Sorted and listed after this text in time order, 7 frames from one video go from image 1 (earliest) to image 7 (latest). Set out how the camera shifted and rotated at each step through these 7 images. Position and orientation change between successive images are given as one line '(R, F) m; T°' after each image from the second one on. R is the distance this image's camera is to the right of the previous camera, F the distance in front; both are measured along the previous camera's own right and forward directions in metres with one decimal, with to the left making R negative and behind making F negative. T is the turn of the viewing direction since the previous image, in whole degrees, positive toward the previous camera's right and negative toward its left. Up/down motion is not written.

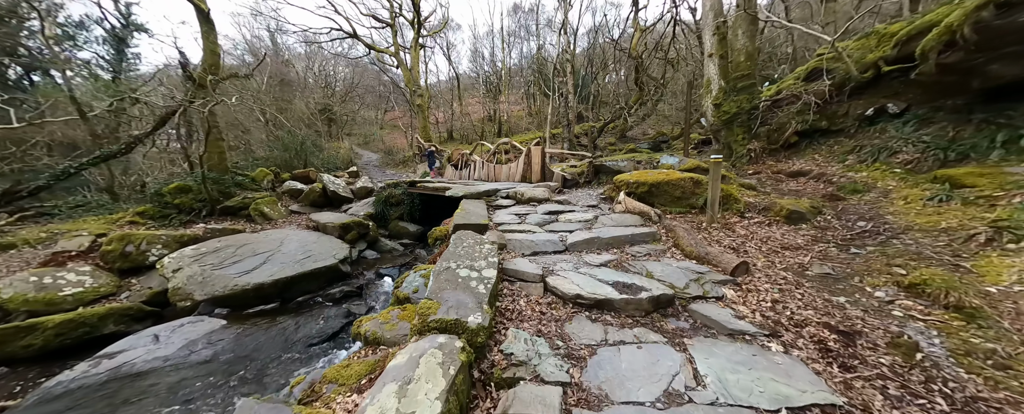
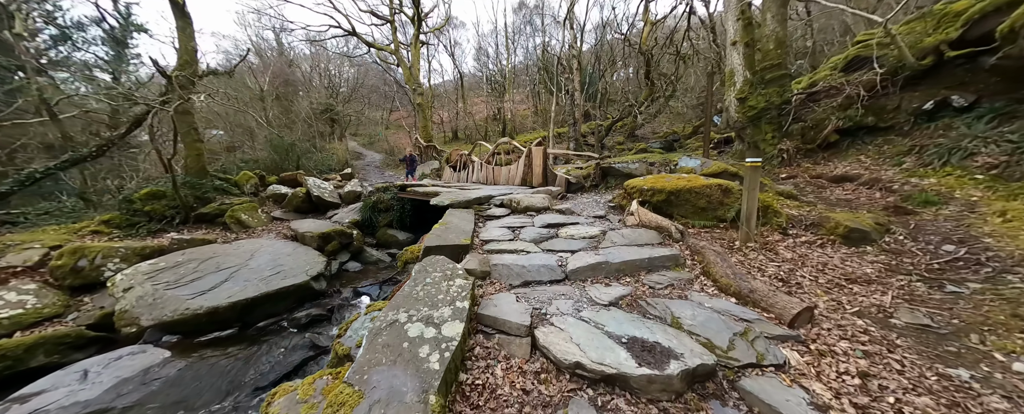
(+0.2, +0.6) m; -1°
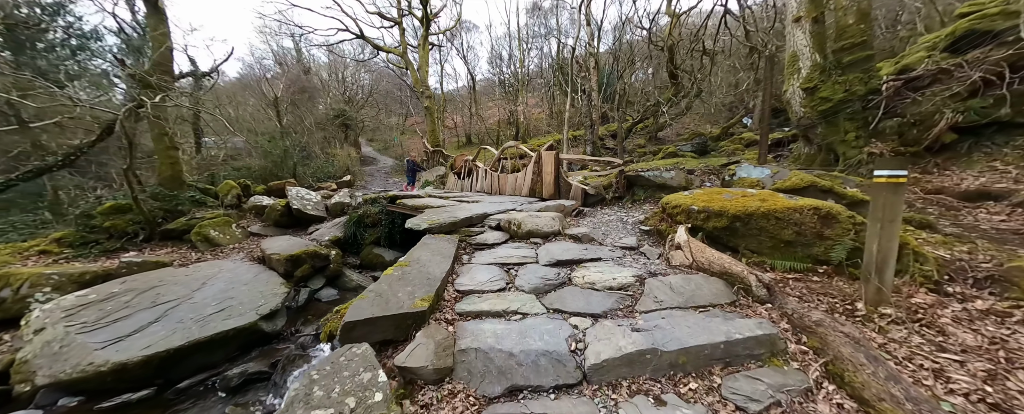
(+0.2, +1.0) m; -3°
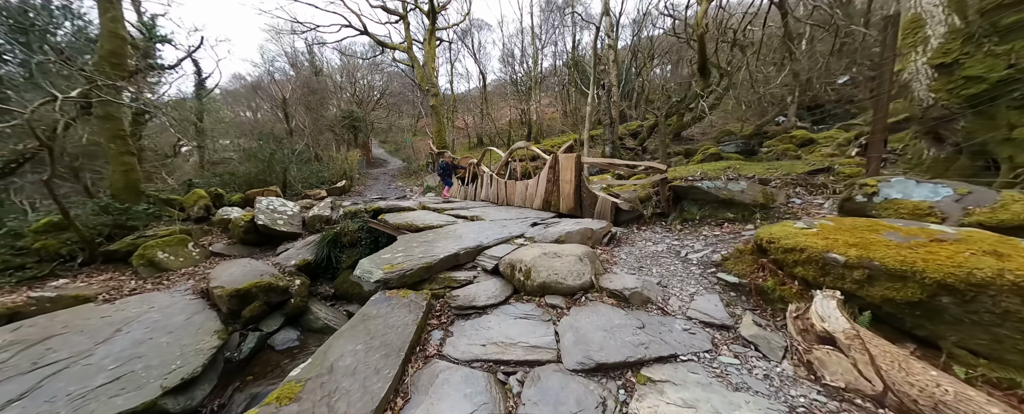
(+0.1, +1.1) m; -3°
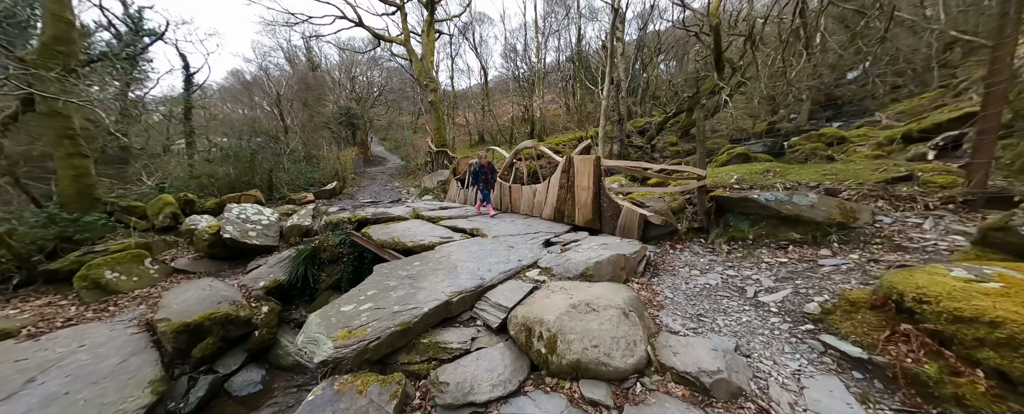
(-0.1, +0.7) m; 0°
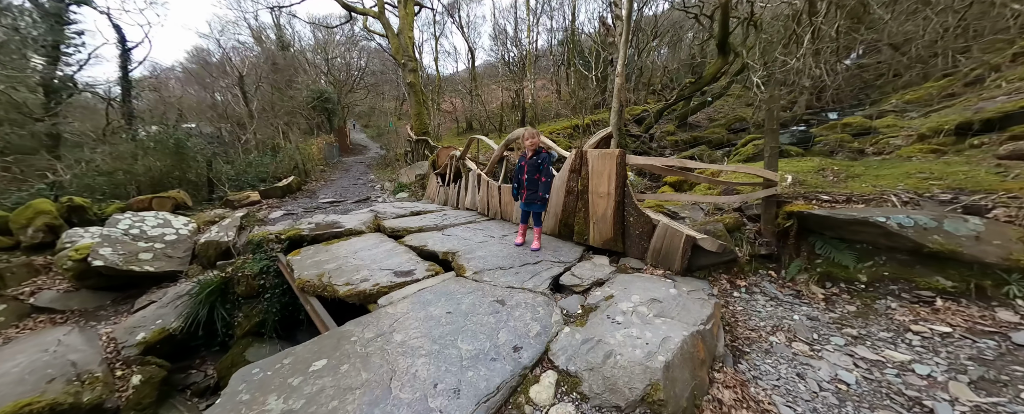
(0.0, +1.0) m; +2°
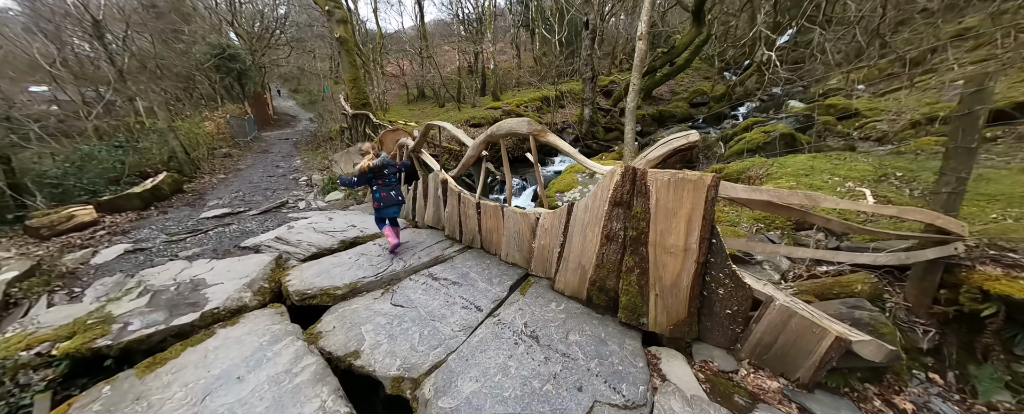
(-0.2, +1.2) m; +8°
